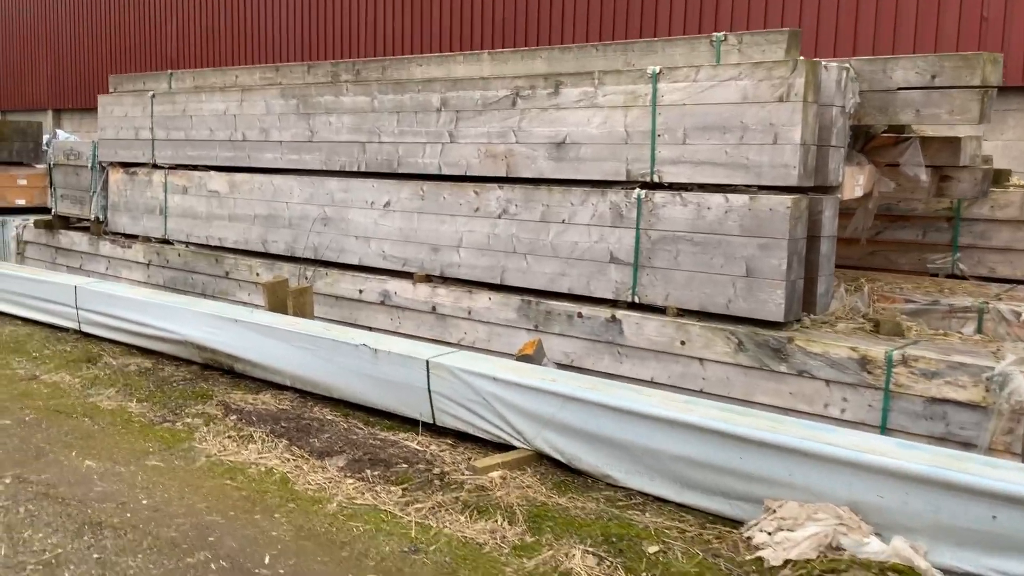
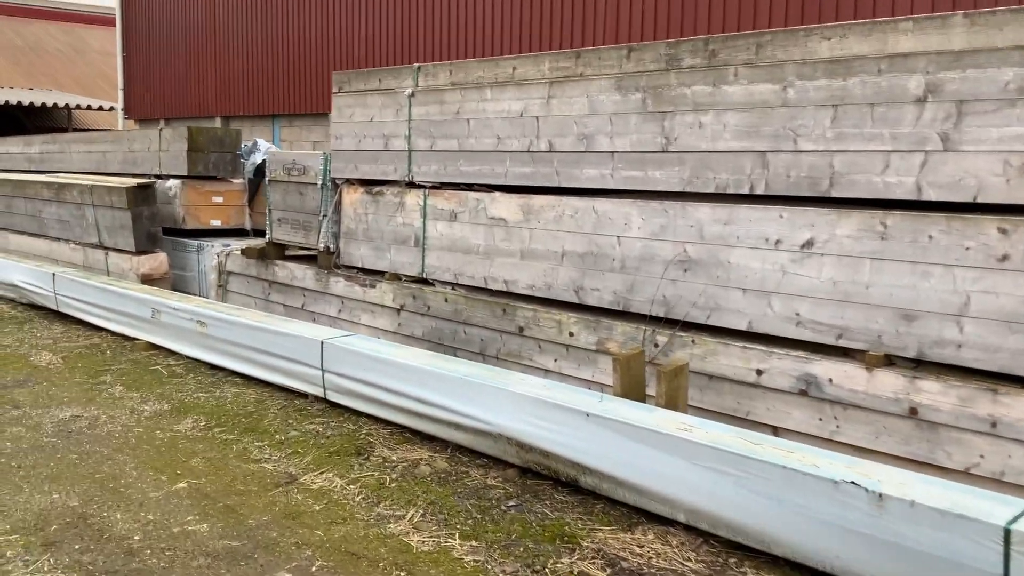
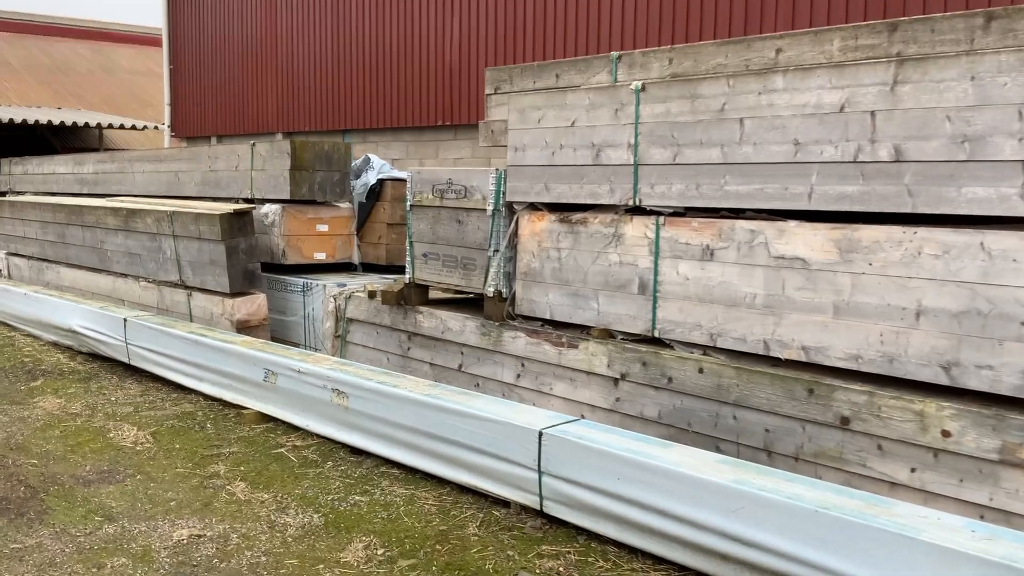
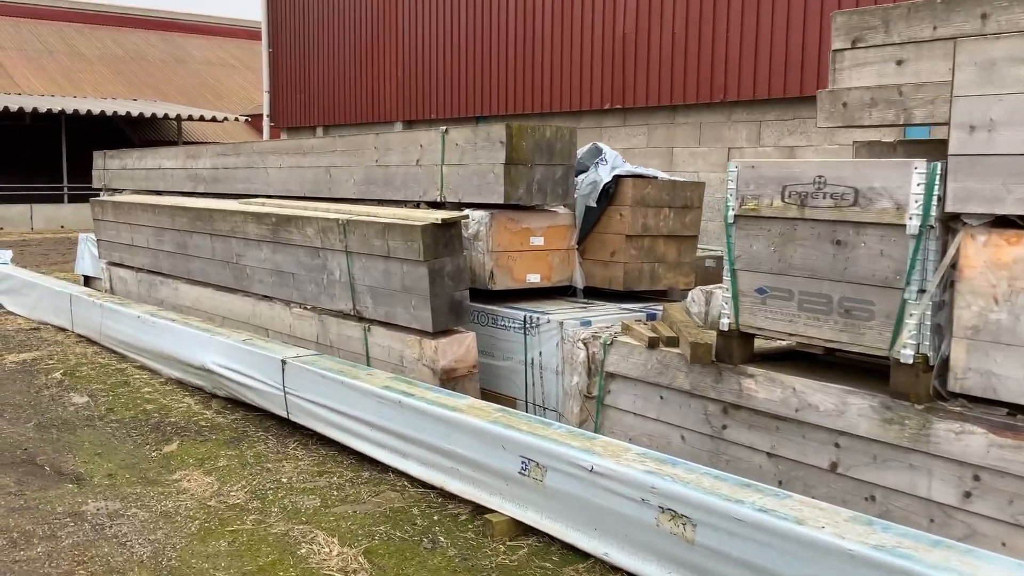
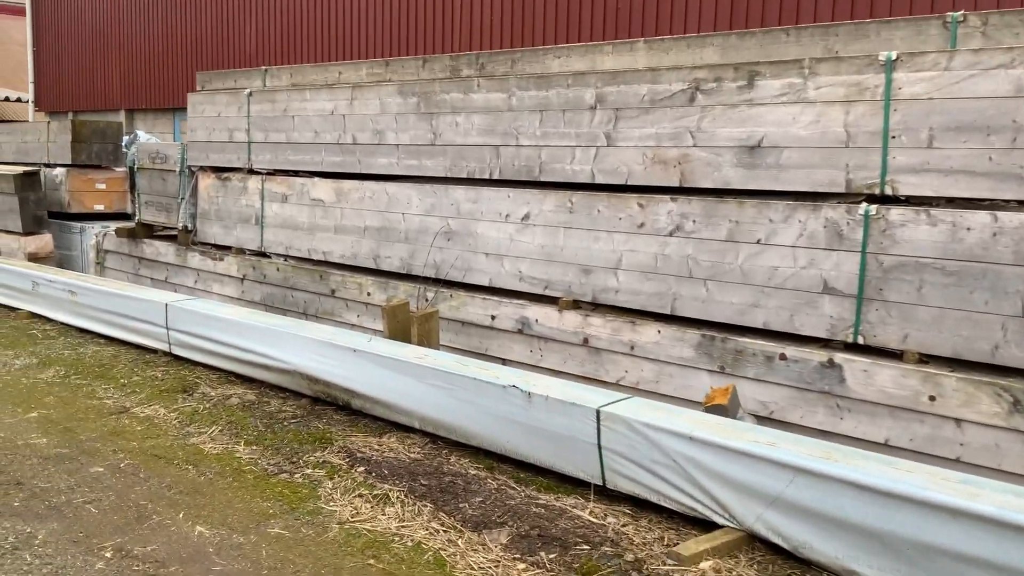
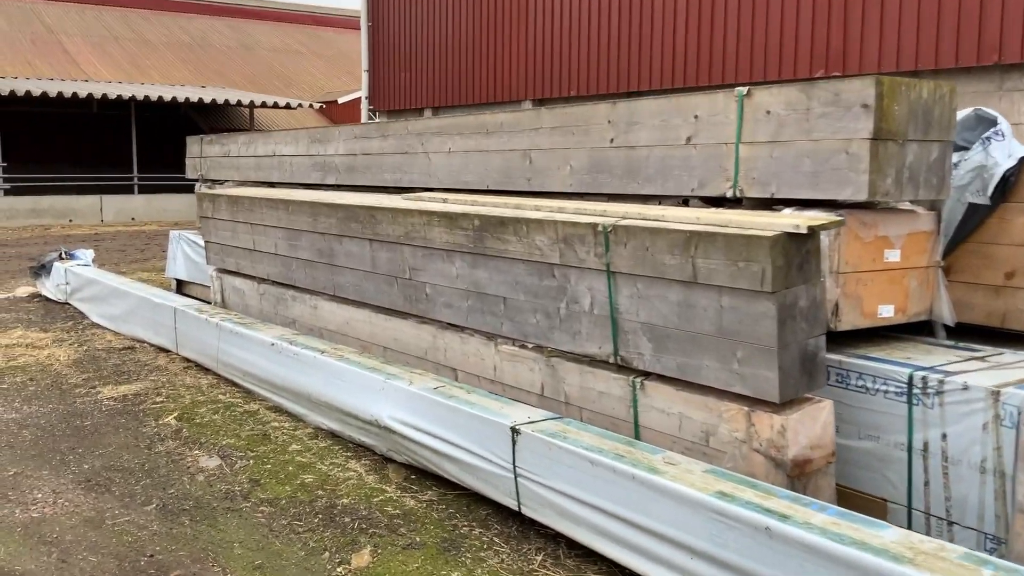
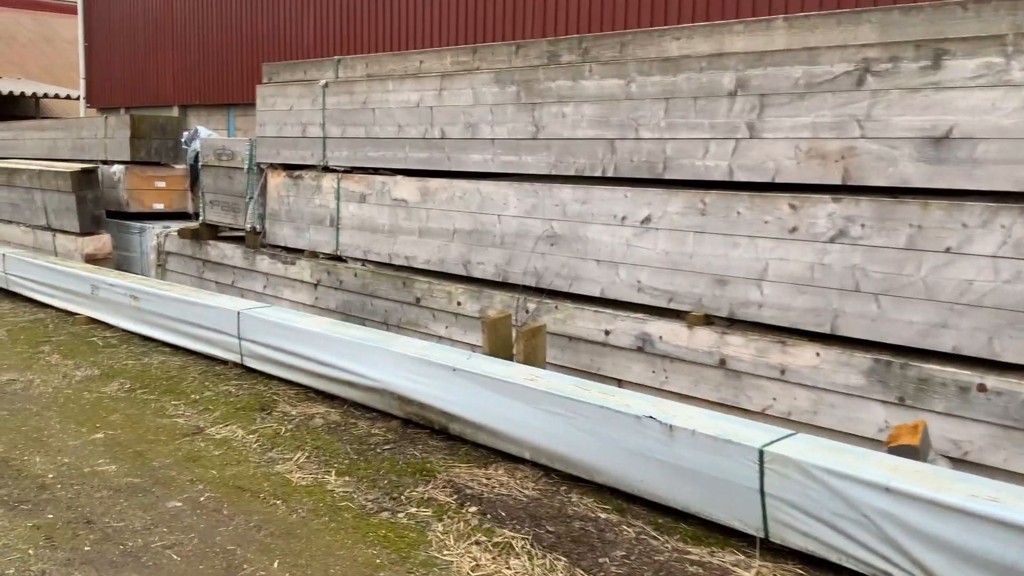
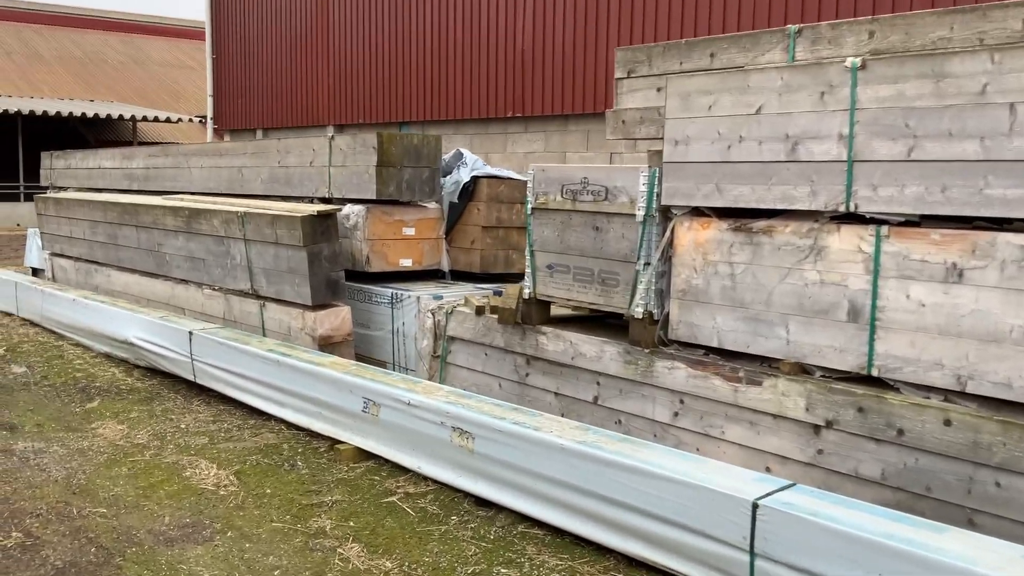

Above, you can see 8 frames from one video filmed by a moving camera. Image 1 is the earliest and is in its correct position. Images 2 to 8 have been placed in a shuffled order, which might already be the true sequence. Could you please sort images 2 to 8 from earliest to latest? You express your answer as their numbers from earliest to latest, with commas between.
5, 7, 2, 3, 8, 4, 6
